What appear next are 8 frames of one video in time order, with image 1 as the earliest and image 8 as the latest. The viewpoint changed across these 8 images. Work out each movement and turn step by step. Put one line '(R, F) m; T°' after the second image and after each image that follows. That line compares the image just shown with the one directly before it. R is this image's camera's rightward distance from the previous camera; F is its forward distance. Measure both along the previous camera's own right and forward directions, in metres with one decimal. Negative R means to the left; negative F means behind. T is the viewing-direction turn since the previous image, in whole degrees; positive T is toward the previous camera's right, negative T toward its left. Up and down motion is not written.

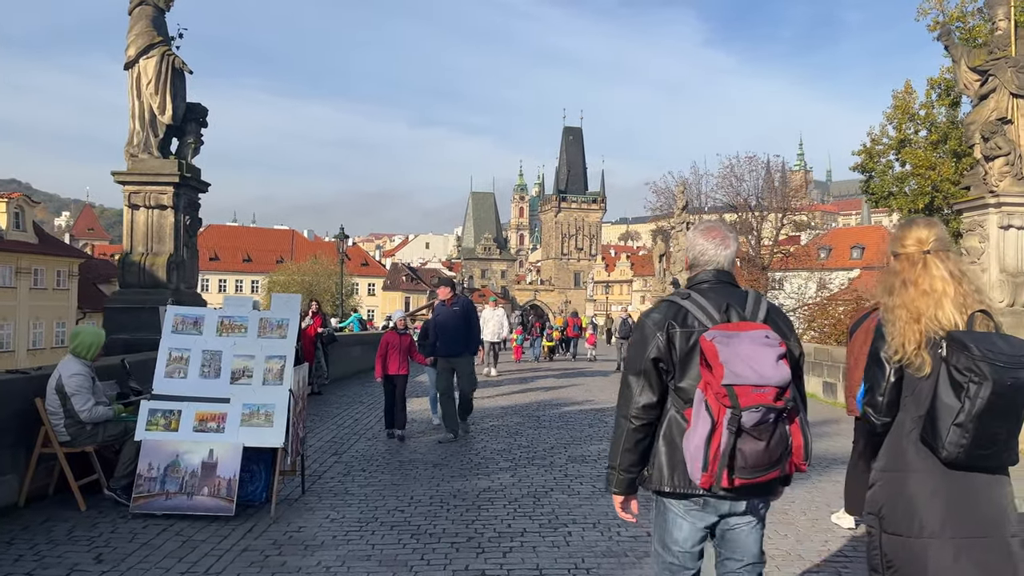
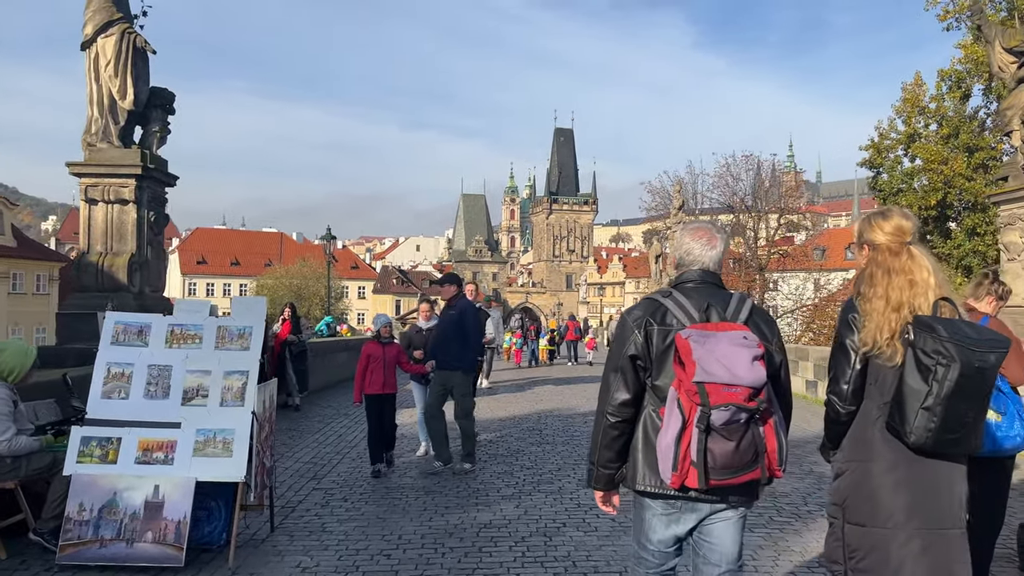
(-0.1, +1.0) m; +1°
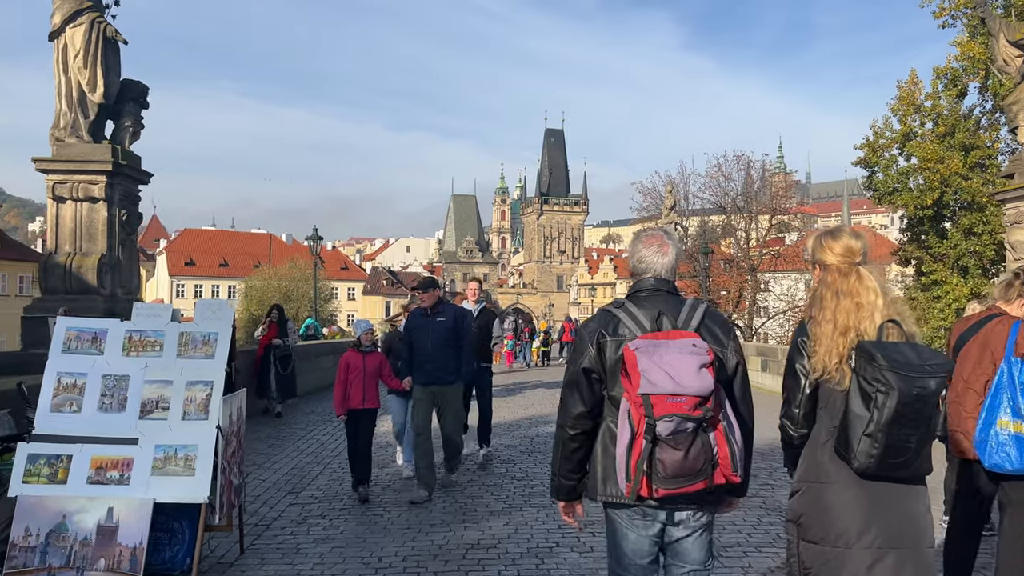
(0.0, +0.4) m; +1°
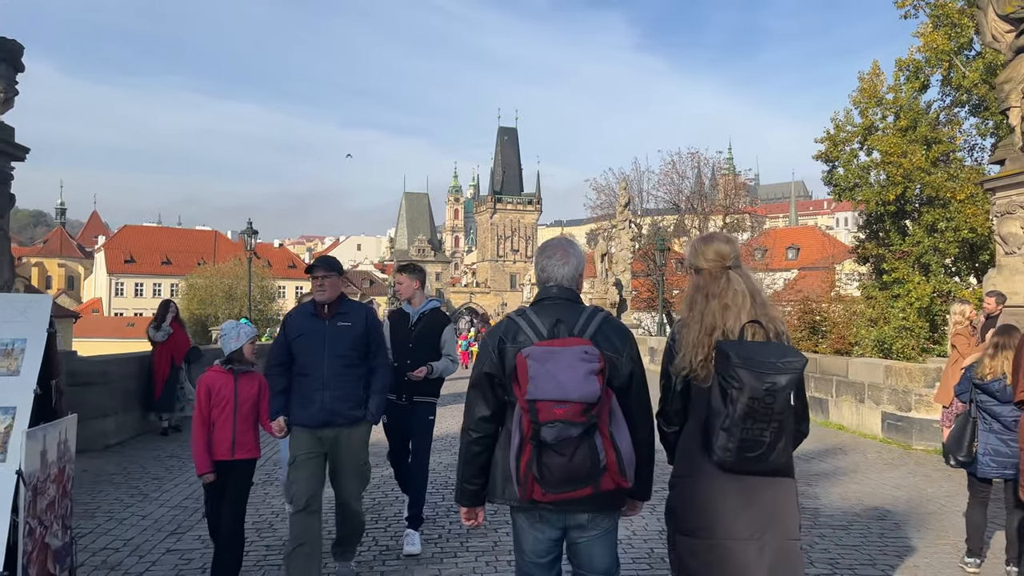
(+0.1, +1.2) m; +3°
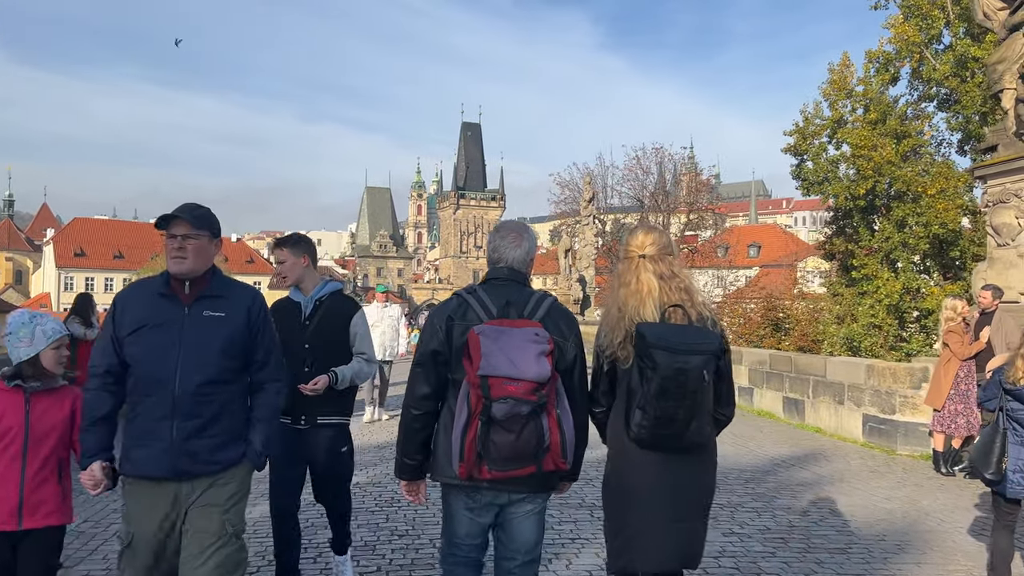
(+0.1, +0.8) m; +3°
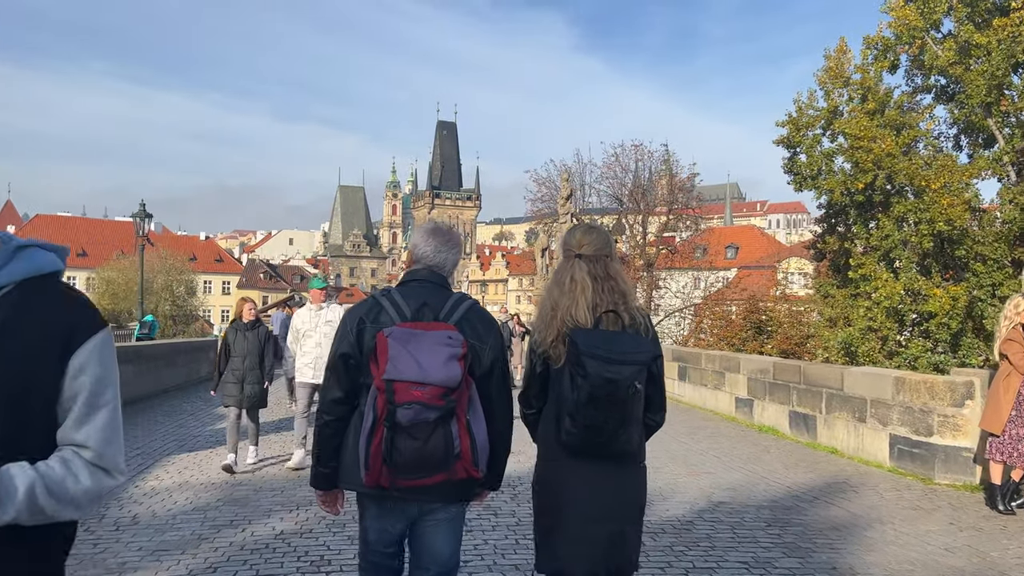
(+0.1, +1.5) m; +2°
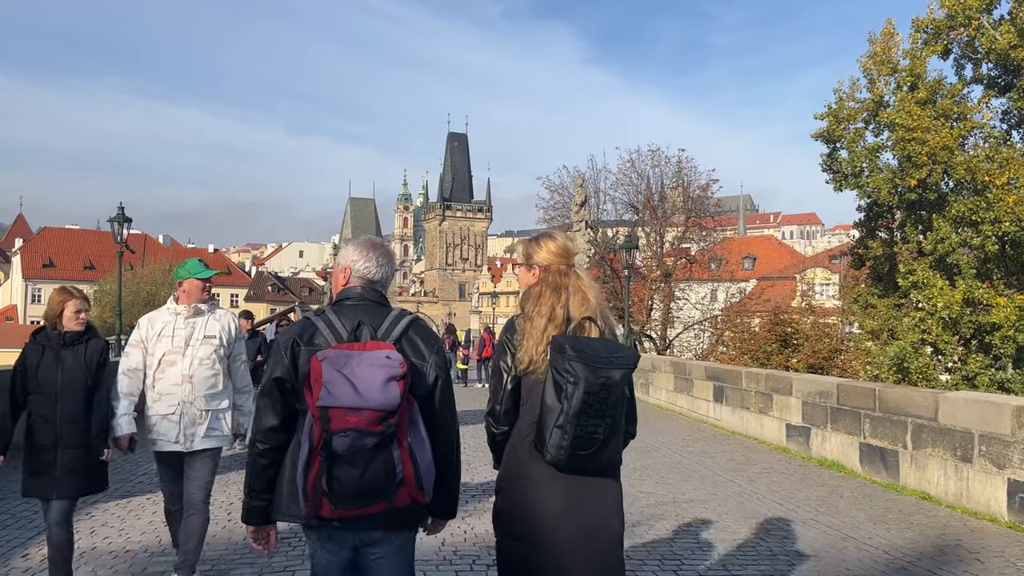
(0.0, +1.7) m; -1°
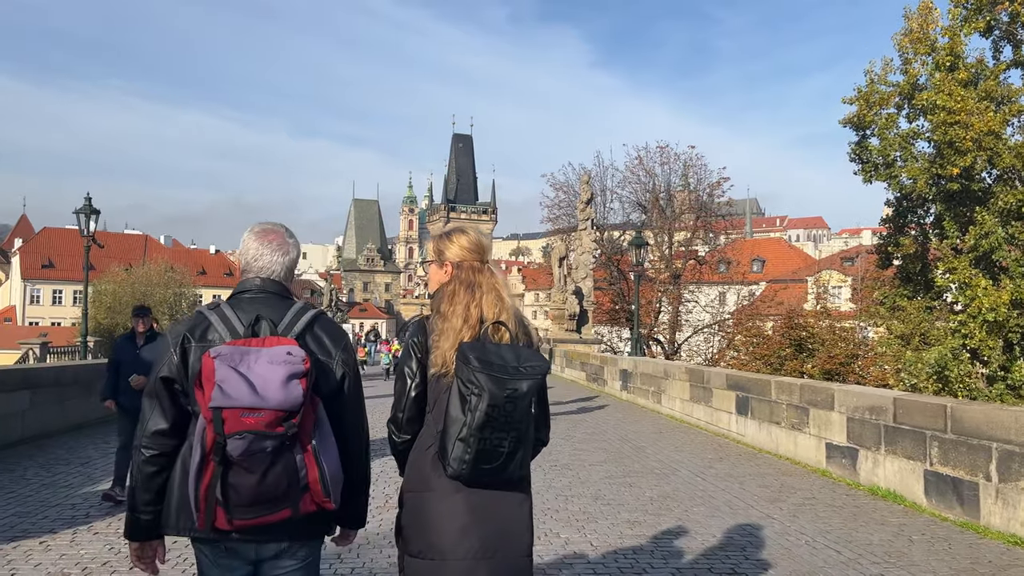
(+0.1, +1.5) m; 0°
